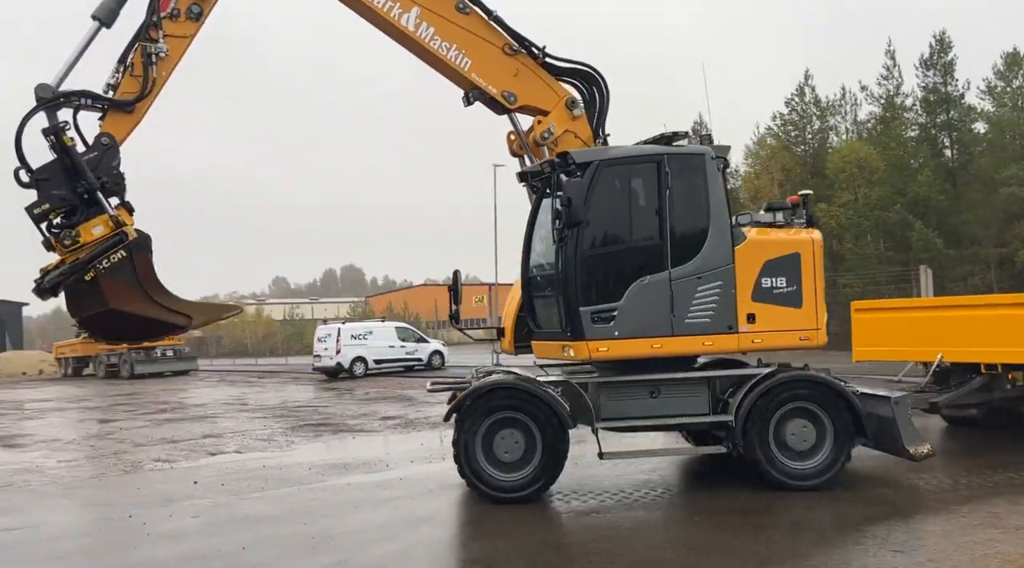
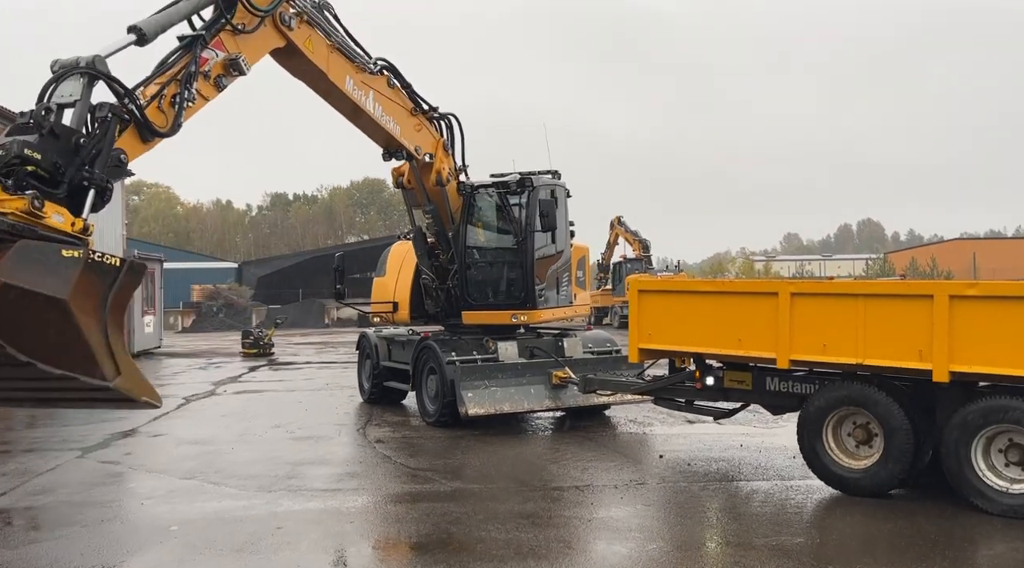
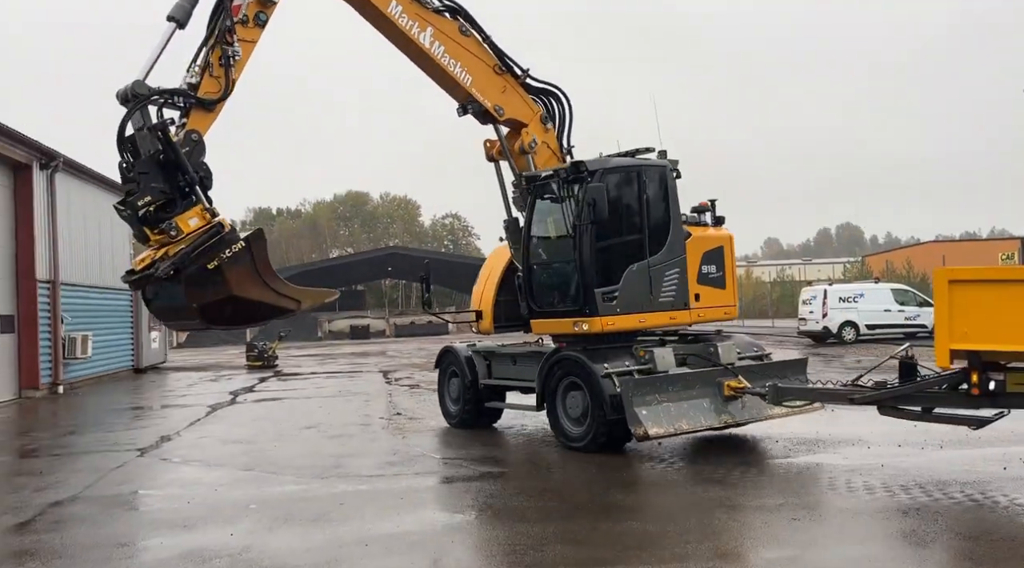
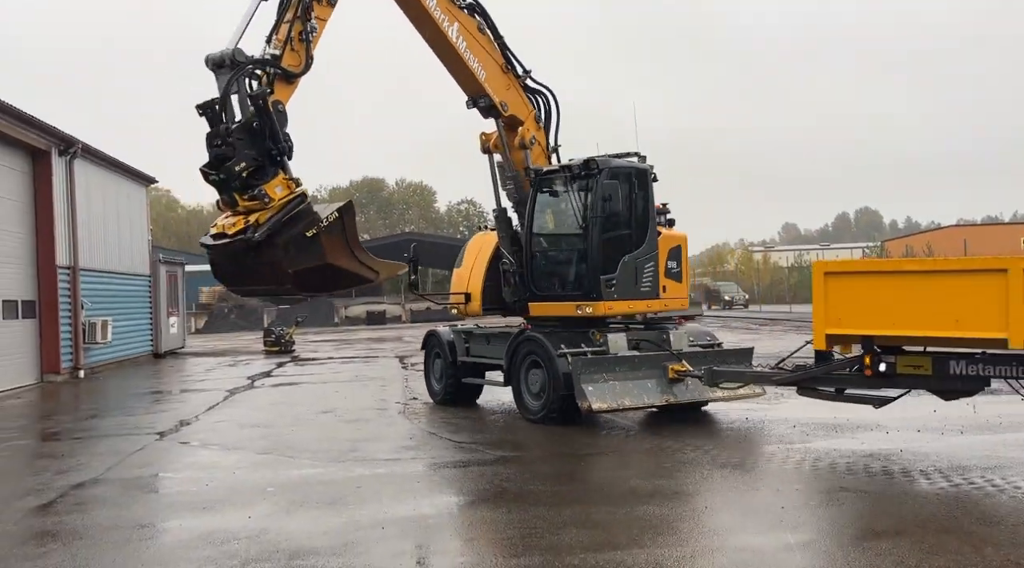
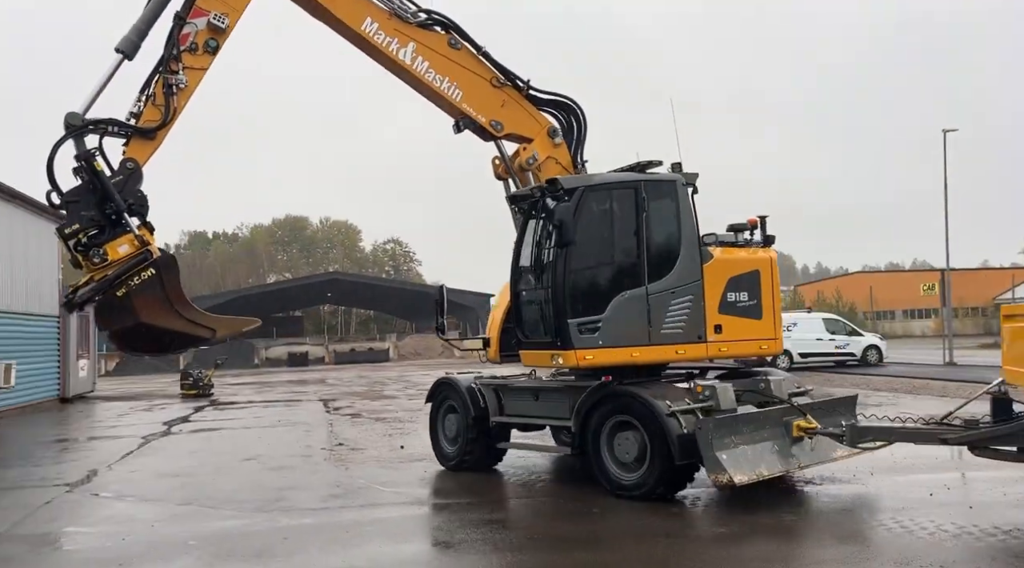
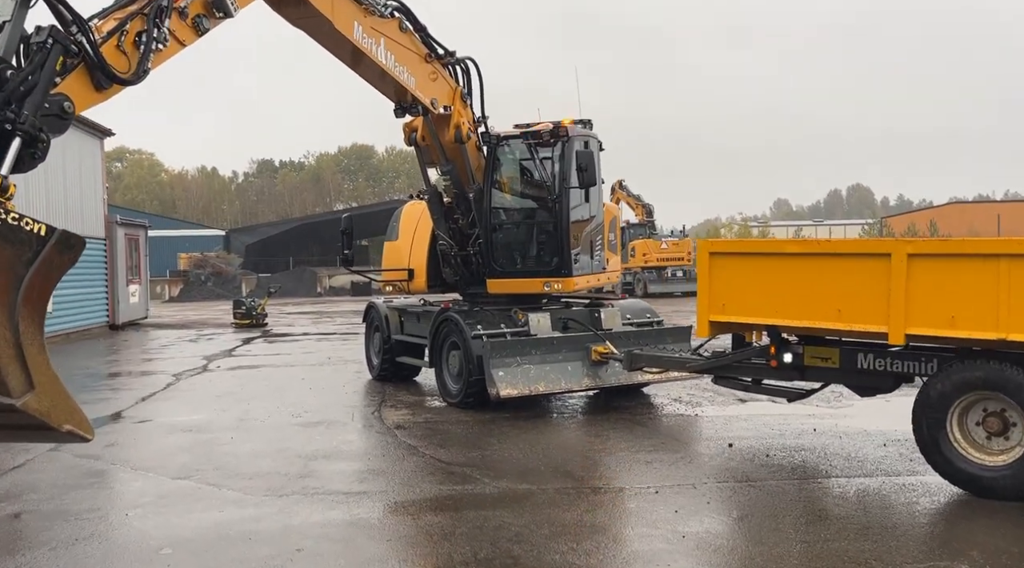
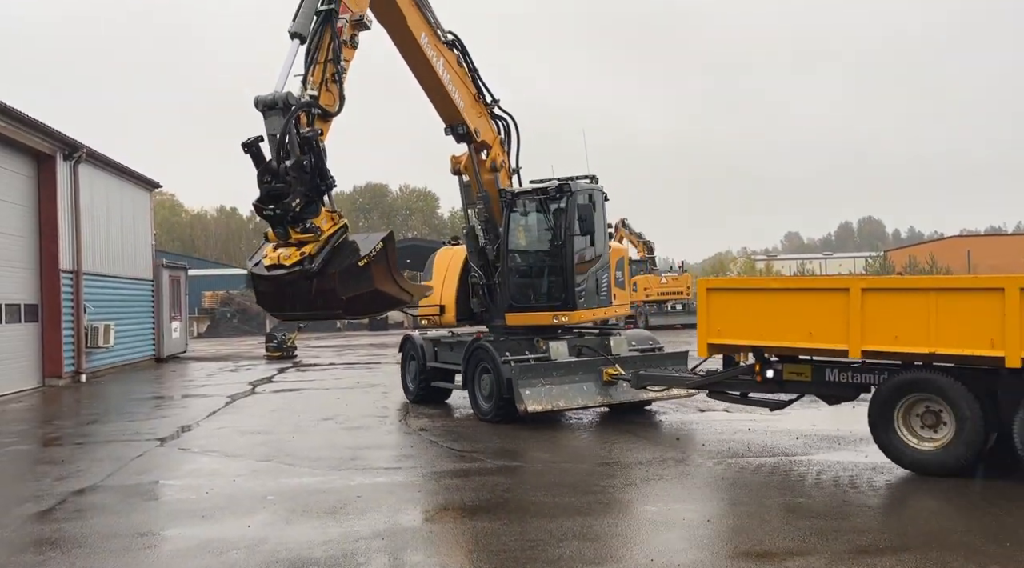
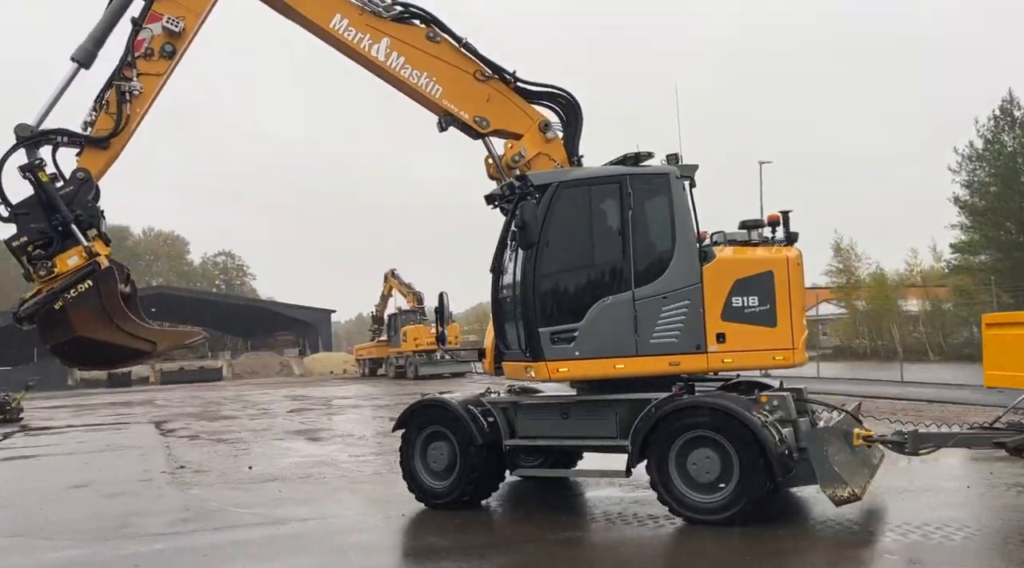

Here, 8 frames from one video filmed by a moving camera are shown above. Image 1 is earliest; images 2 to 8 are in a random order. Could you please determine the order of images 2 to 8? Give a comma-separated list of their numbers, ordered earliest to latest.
8, 5, 3, 4, 7, 2, 6
